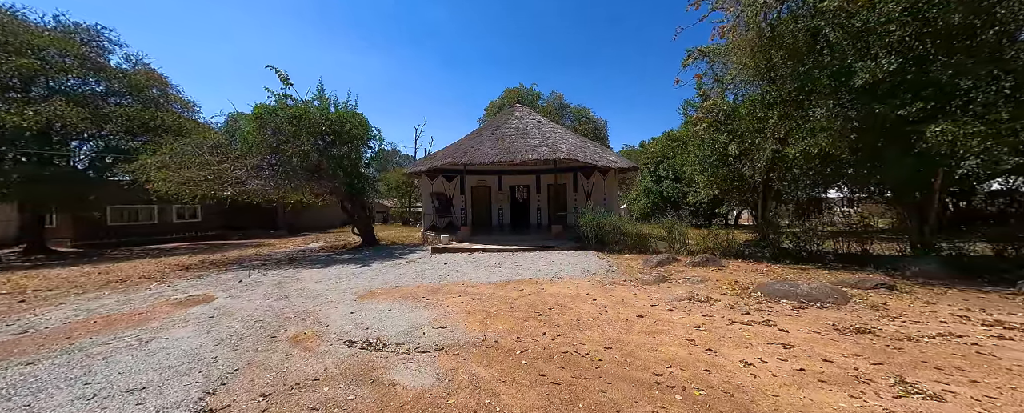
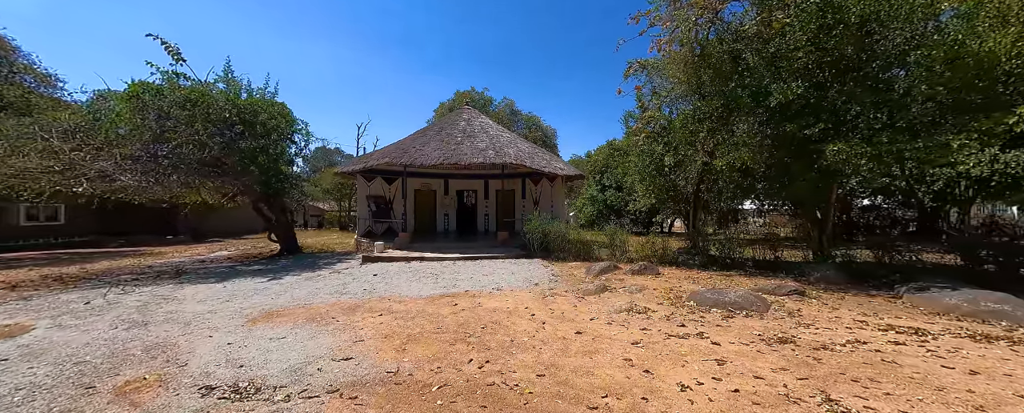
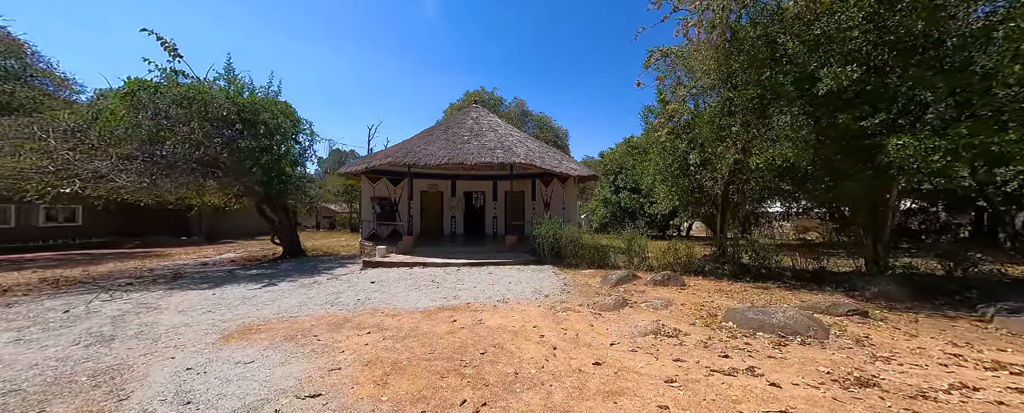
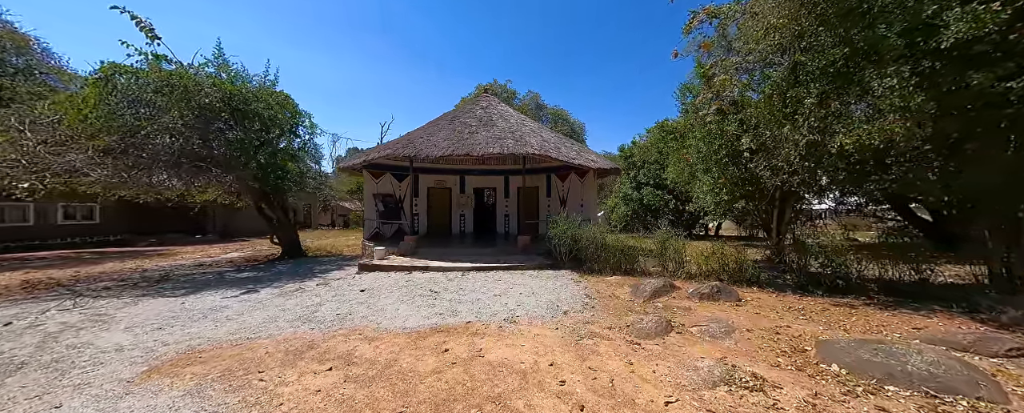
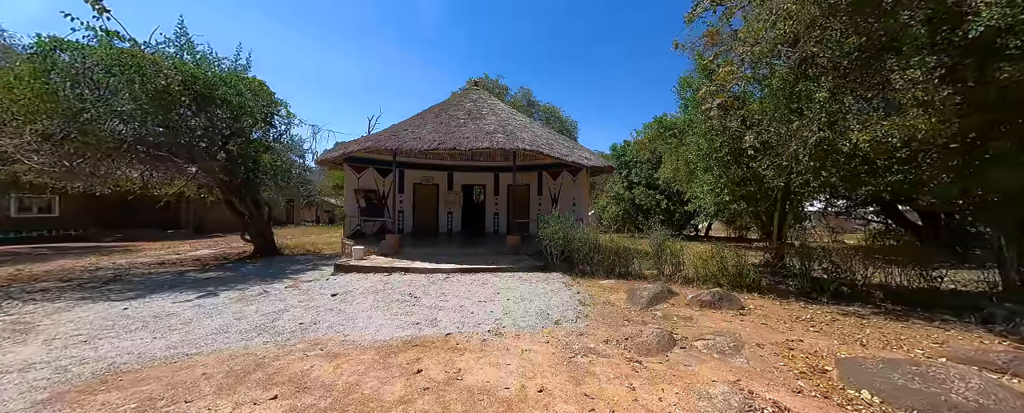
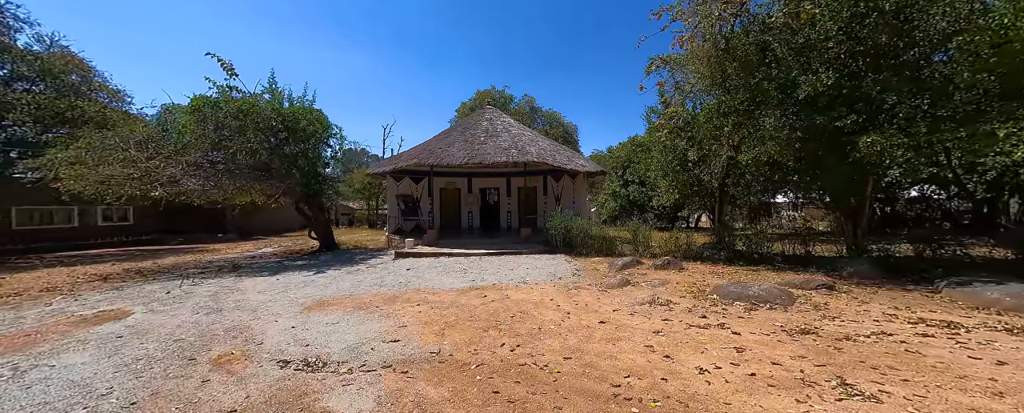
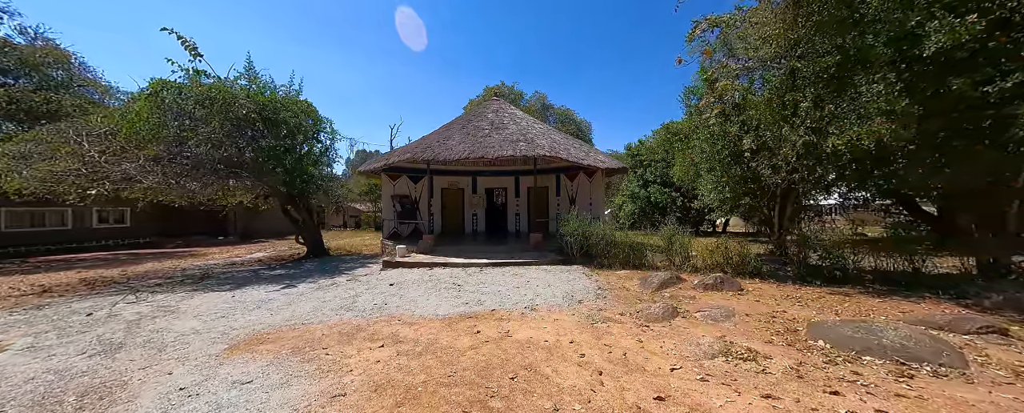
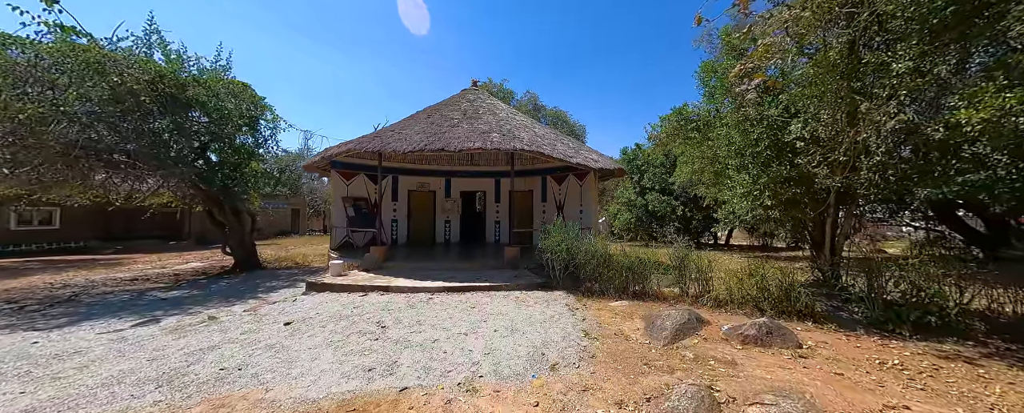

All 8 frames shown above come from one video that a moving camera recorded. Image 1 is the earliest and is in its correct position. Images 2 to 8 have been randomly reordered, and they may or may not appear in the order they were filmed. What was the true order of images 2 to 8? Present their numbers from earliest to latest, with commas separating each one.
6, 2, 3, 7, 4, 5, 8
